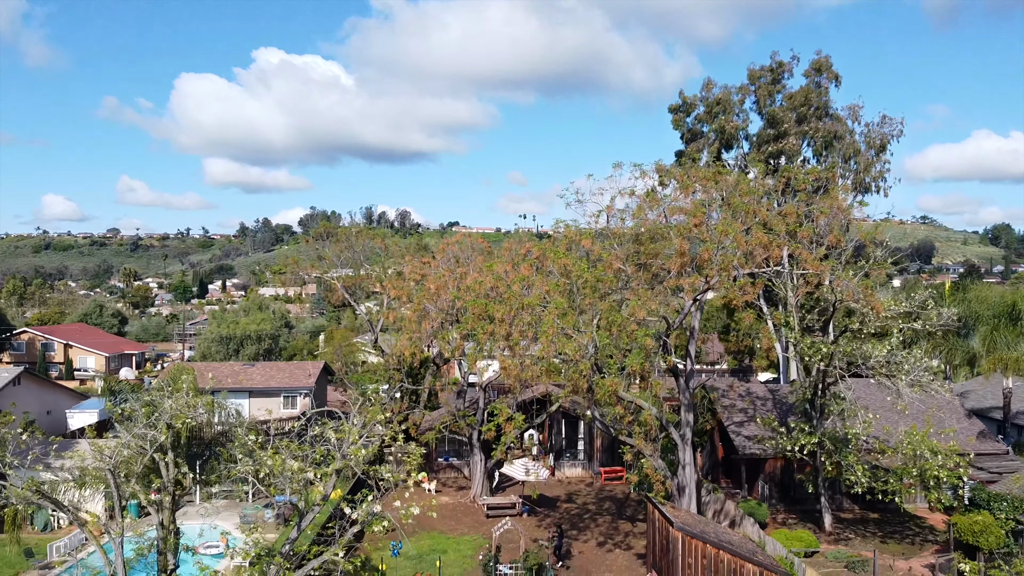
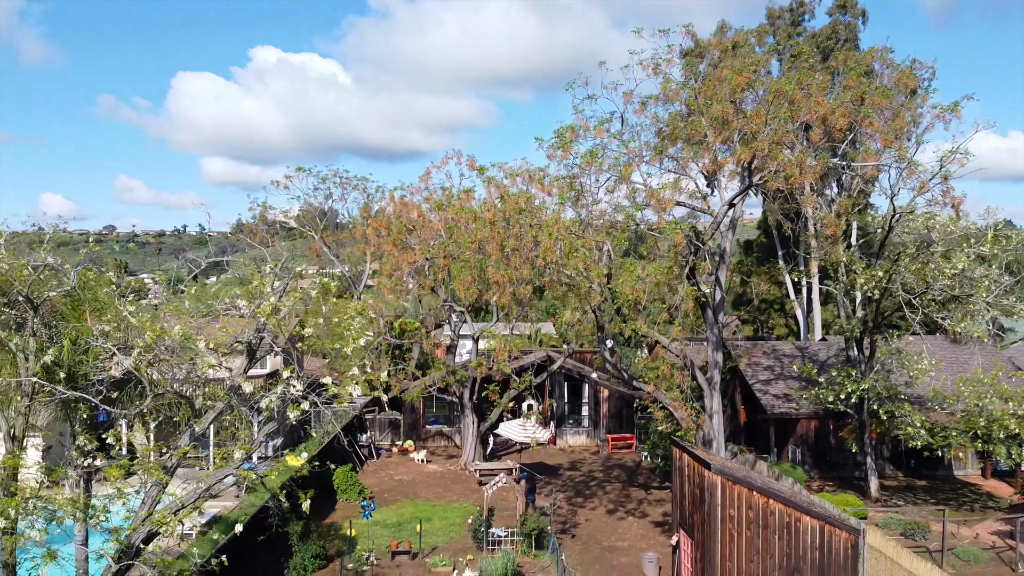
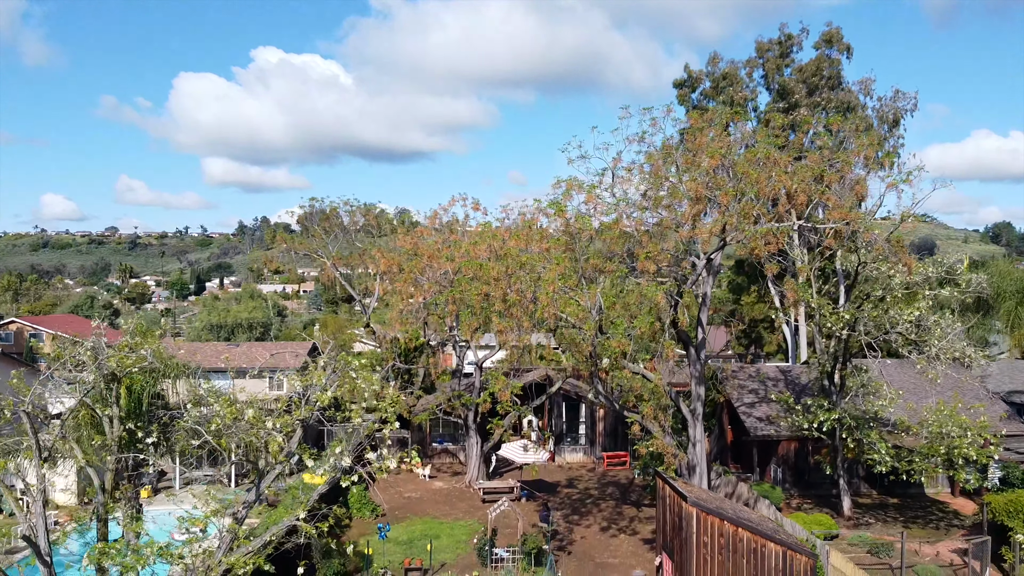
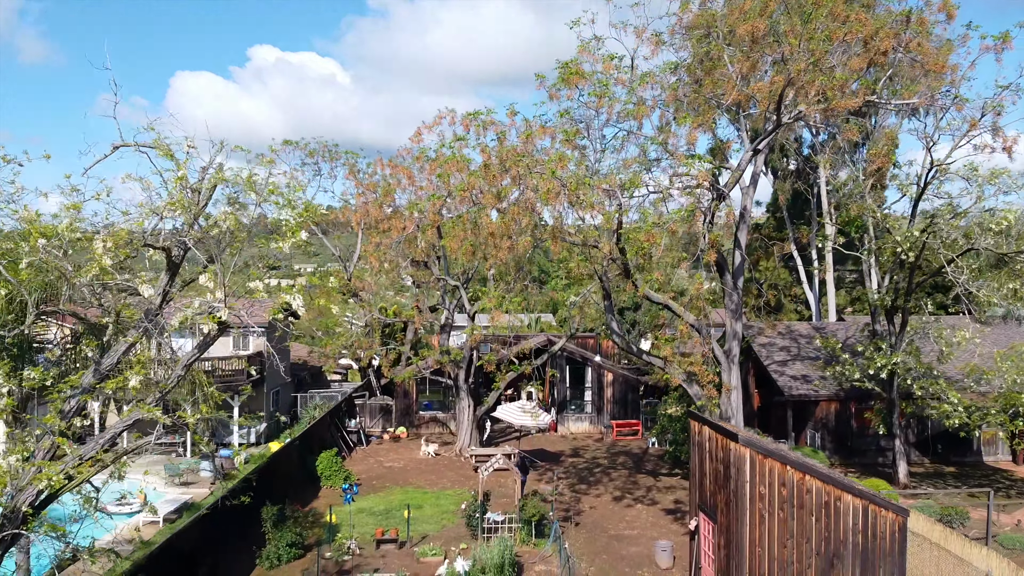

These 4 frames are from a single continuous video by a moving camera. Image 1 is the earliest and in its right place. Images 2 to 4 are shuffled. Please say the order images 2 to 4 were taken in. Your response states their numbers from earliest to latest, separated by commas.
3, 2, 4
